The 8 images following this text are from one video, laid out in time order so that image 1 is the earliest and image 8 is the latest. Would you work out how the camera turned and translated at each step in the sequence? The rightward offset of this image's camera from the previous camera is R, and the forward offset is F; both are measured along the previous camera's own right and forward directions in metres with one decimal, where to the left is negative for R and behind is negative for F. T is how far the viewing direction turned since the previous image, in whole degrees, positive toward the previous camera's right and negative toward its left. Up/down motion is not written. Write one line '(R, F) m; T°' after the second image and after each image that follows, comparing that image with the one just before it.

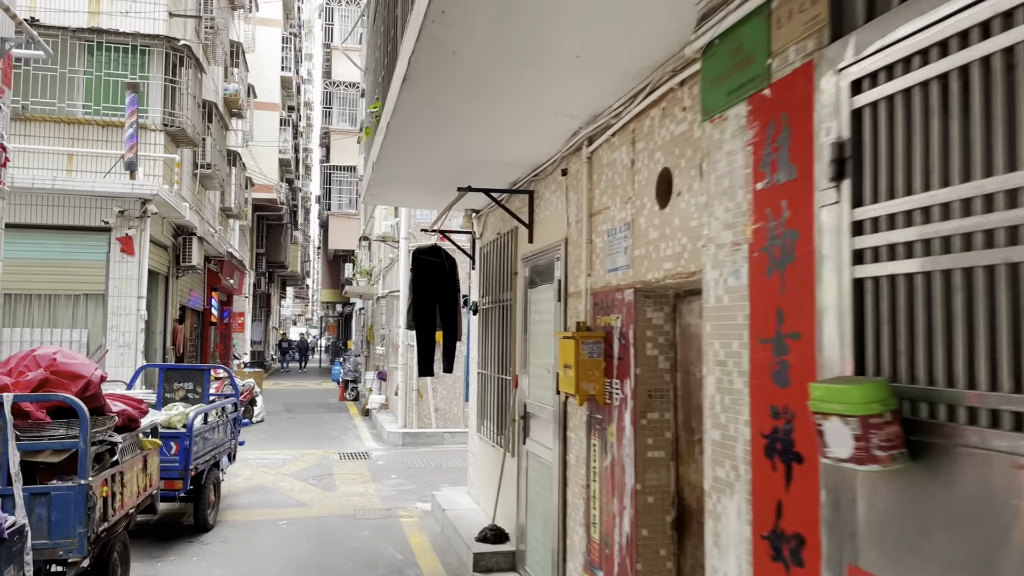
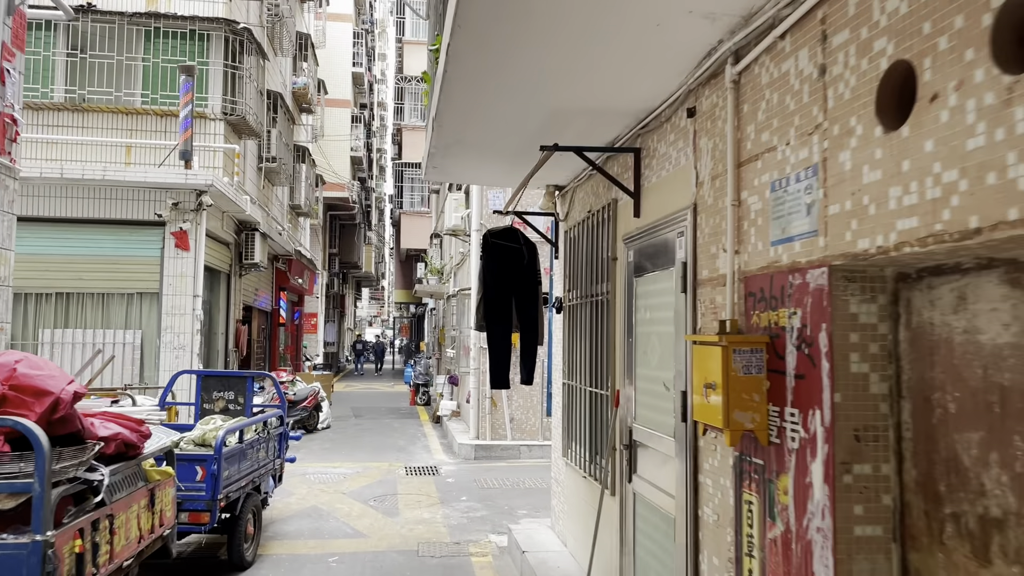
(-0.1, +1.2) m; -6°
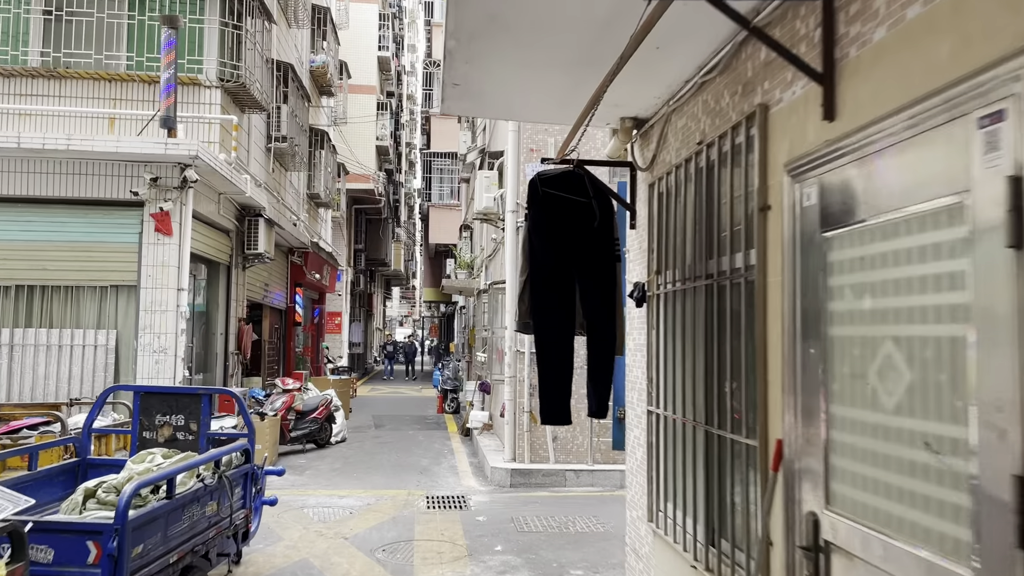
(-0.1, +1.7) m; -2°
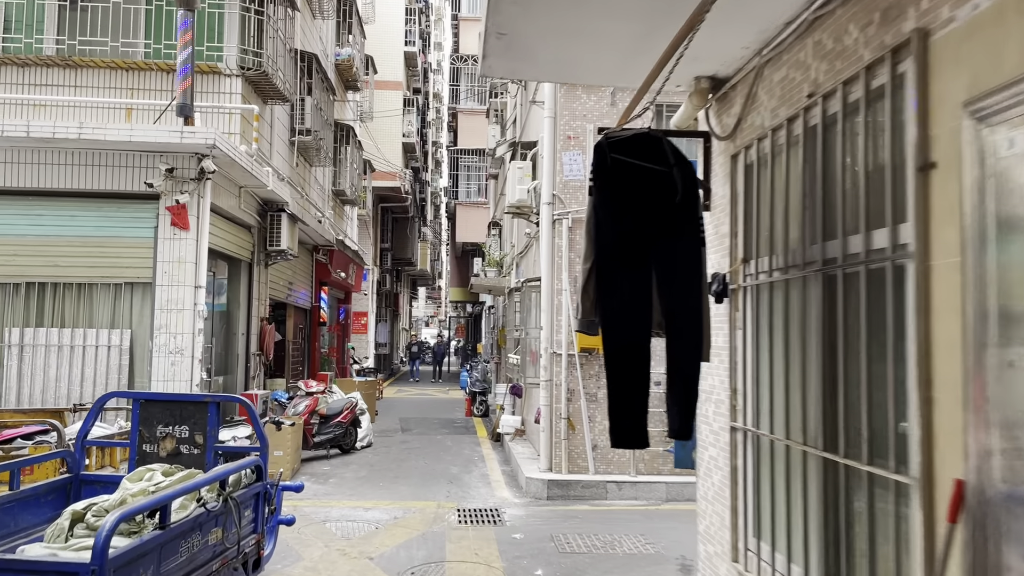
(-0.1, +0.6) m; -2°
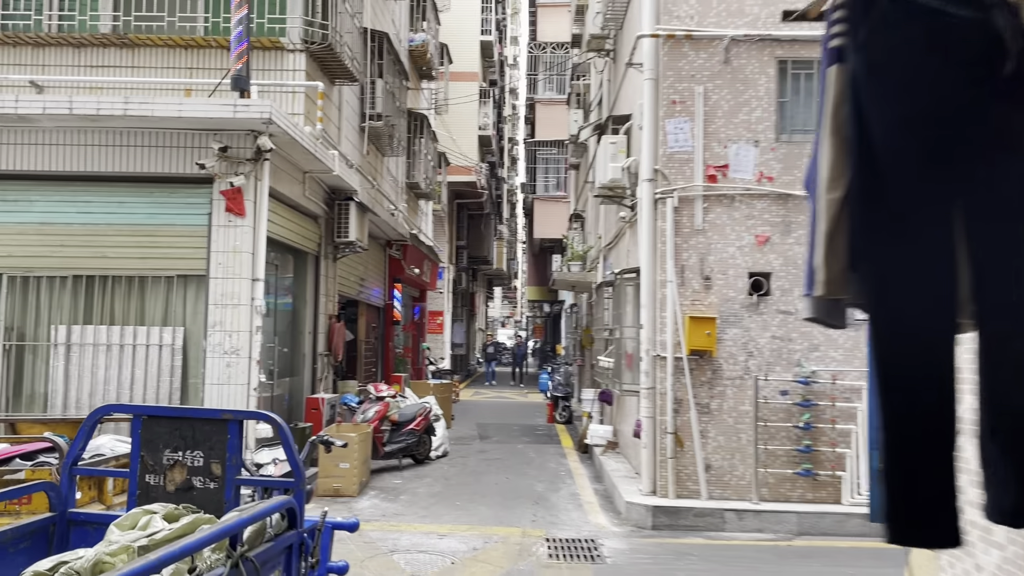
(-0.2, +1.1) m; -6°
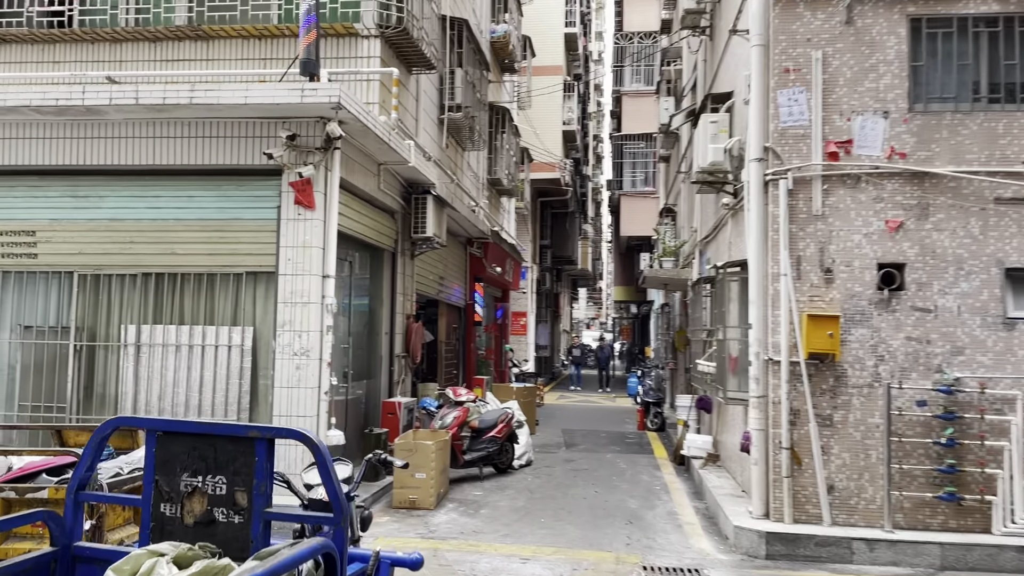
(0.0, +0.7) m; -6°
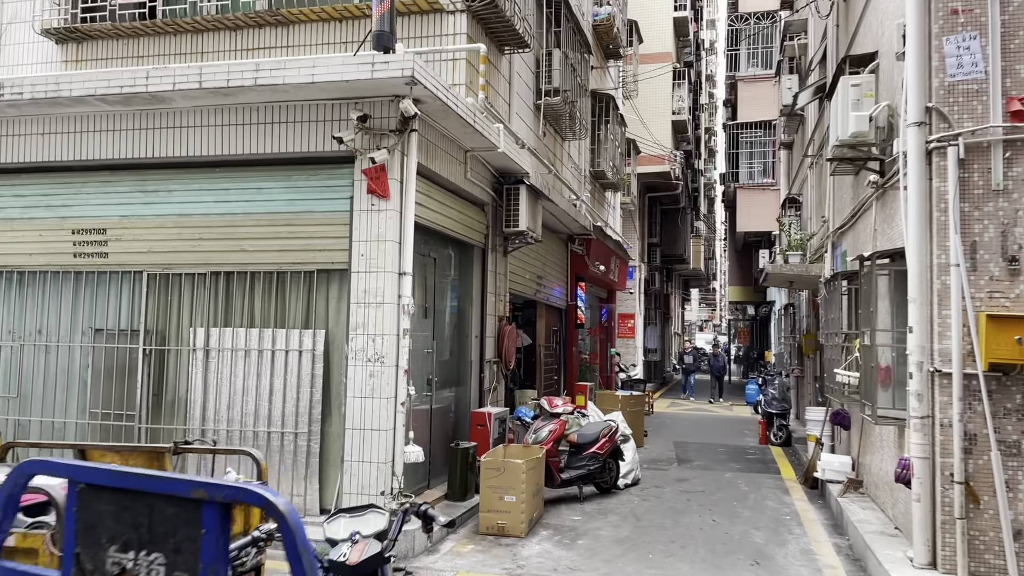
(+0.1, +0.9) m; -8°
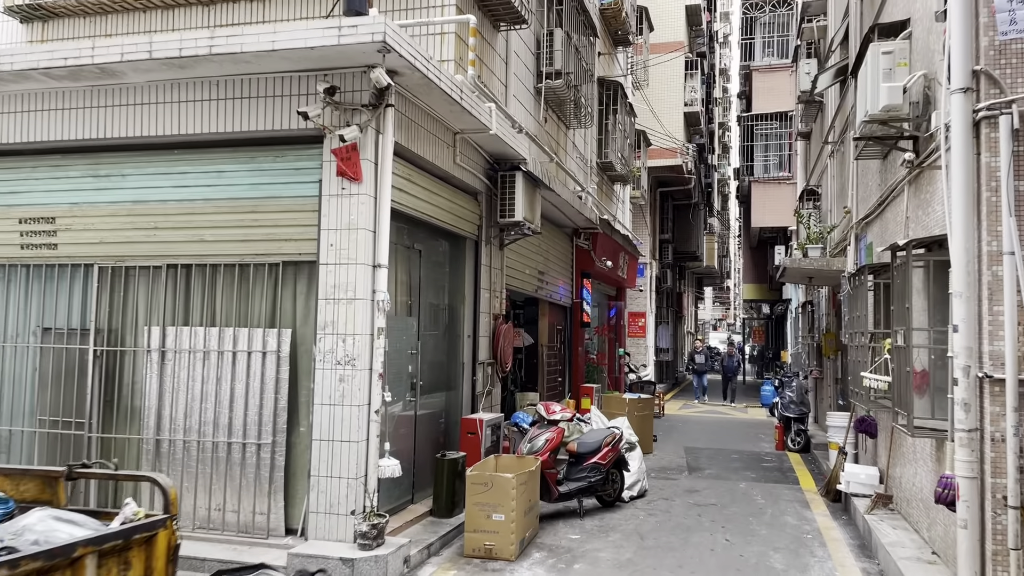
(+0.2, +0.6) m; -1°
